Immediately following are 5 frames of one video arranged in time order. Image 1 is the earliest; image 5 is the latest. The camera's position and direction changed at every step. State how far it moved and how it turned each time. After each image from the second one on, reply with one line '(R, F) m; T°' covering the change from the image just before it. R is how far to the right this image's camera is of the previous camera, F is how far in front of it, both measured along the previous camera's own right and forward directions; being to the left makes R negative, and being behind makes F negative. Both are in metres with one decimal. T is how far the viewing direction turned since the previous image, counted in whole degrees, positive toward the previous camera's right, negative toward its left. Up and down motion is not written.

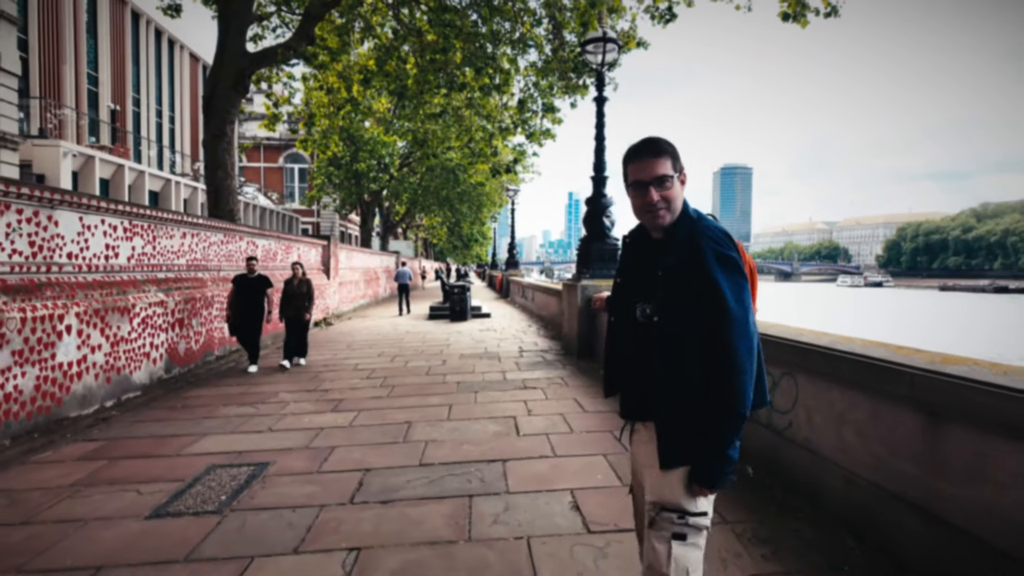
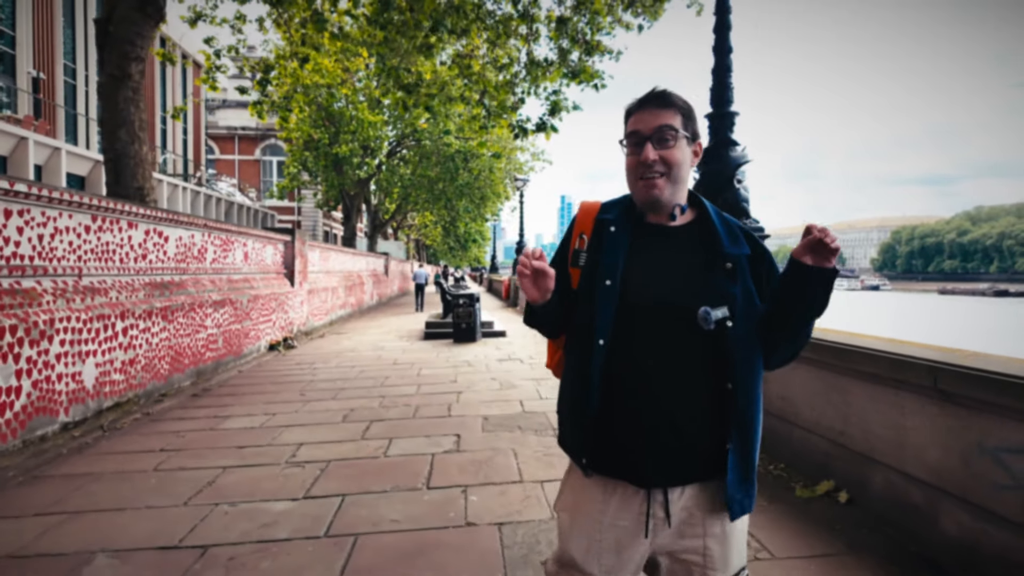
(-0.6, +3.5) m; +1°
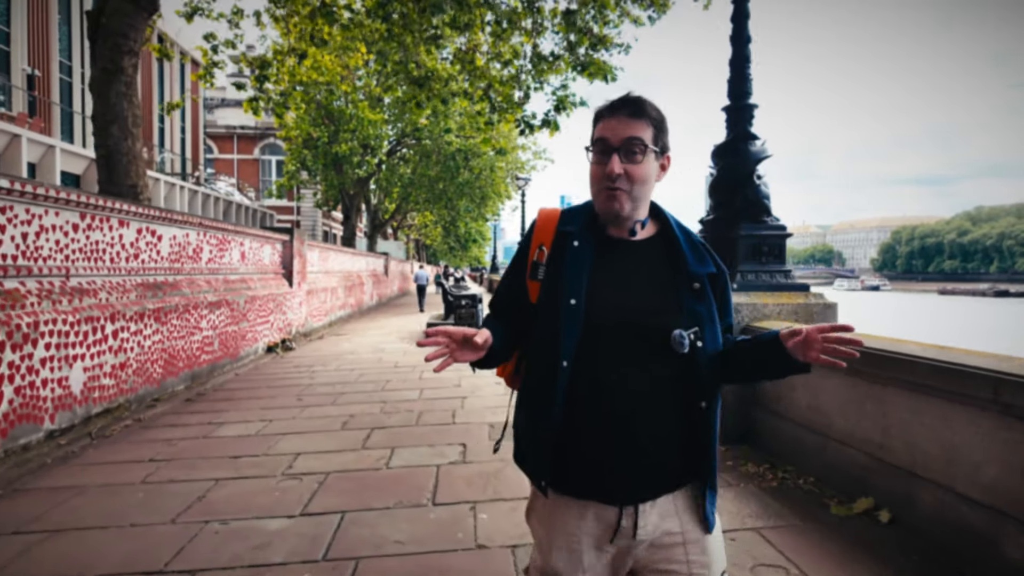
(-0.1, +0.2) m; 0°
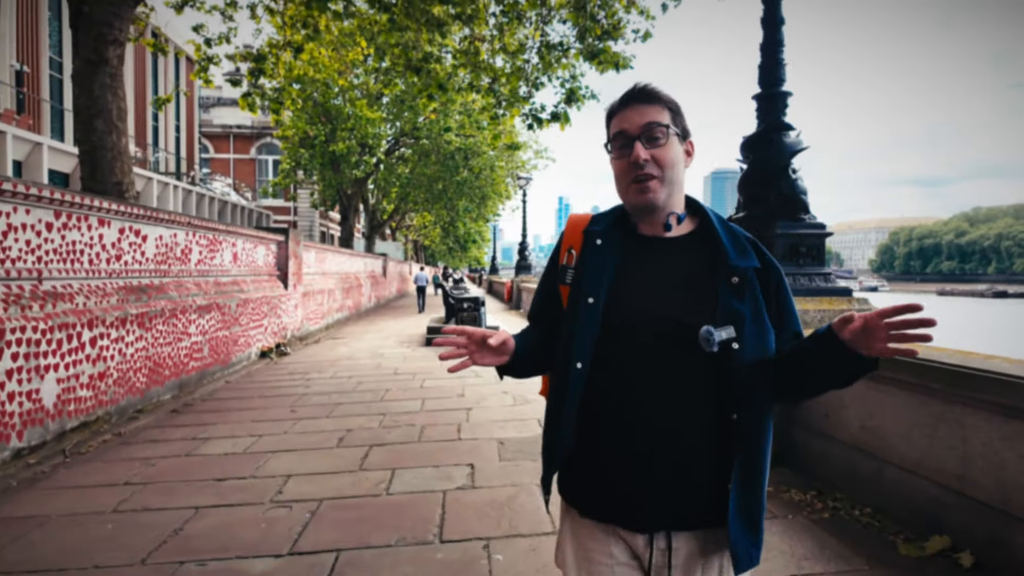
(-0.1, +0.4) m; 0°
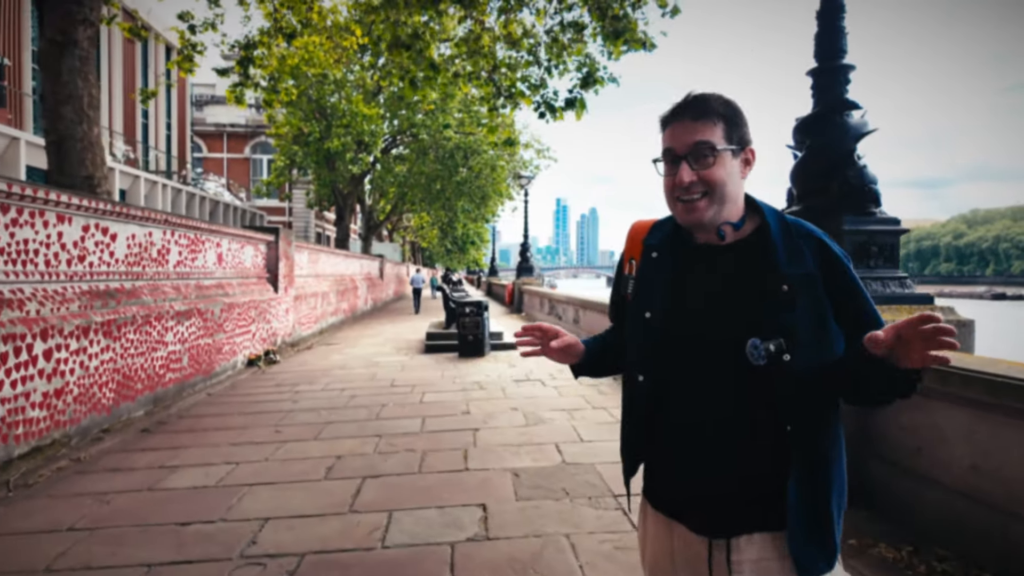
(-0.1, +0.6) m; 0°
